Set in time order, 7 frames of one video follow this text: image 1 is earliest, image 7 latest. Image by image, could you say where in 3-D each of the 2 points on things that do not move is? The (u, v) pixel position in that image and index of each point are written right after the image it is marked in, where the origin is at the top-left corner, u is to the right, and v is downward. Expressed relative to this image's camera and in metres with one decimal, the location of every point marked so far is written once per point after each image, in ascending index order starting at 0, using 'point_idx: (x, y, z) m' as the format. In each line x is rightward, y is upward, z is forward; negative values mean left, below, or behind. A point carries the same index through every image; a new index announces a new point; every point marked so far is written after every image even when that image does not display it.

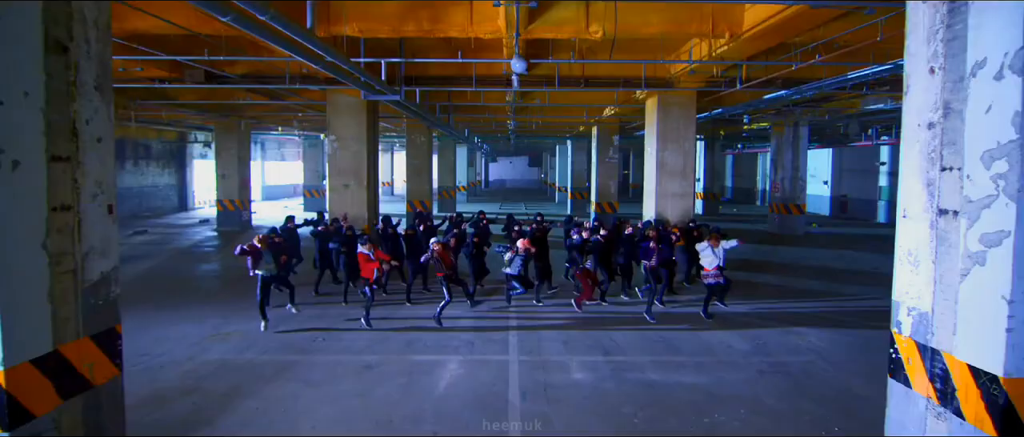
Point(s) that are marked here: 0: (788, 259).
0: (+10.1, -1.5, +17.5) m
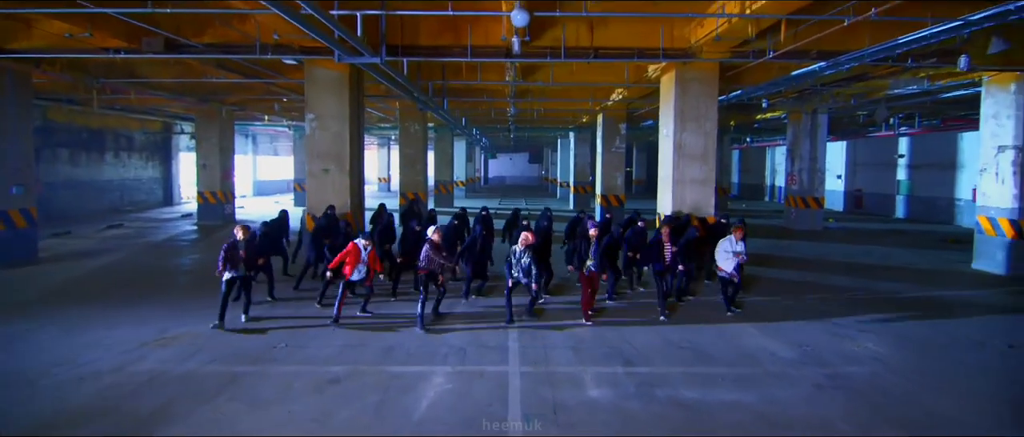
0: (+10.1, -1.2, +16.1) m
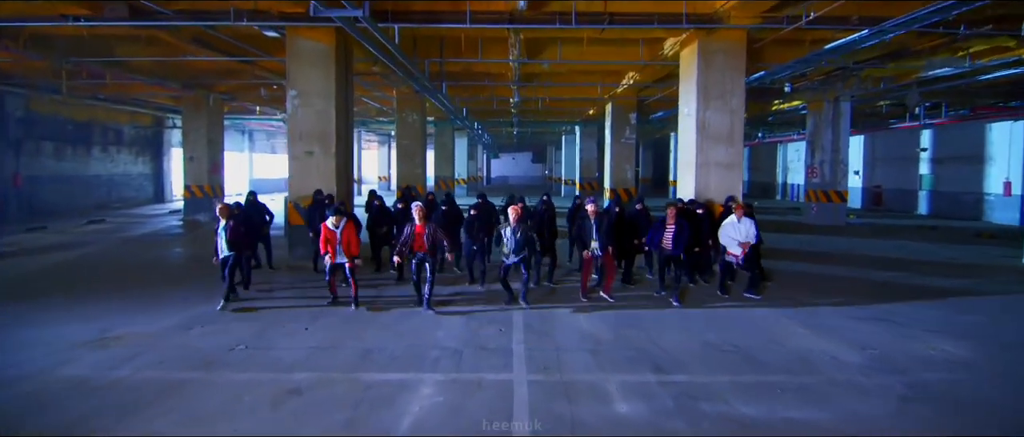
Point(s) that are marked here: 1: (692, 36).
0: (+10.3, -0.9, +14.8) m
1: (+4.0, +4.1, +10.7) m
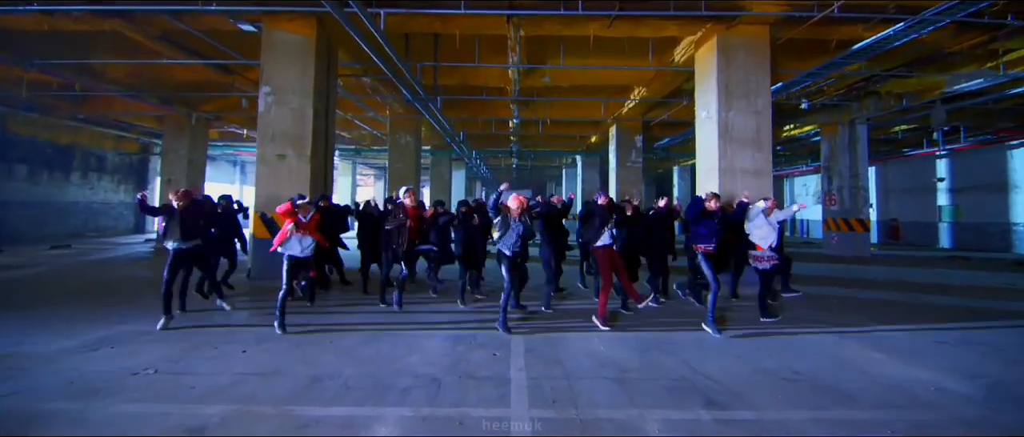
0: (+10.2, -1.6, +13.4) m
1: (+4.0, +3.8, +9.7) m
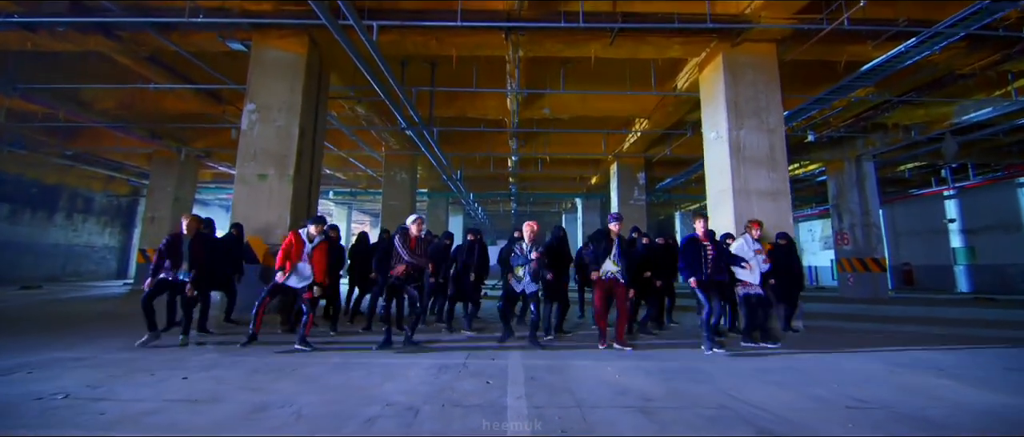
0: (+10.2, -2.5, +12.4) m
1: (+4.0, +3.3, +9.3) m
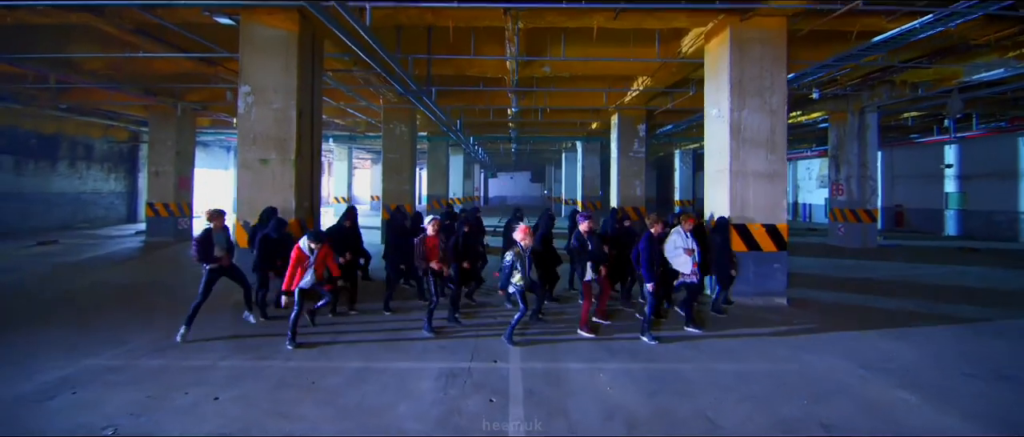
0: (+10.2, -1.5, +12.9) m
1: (+4.0, +3.7, +9.0) m
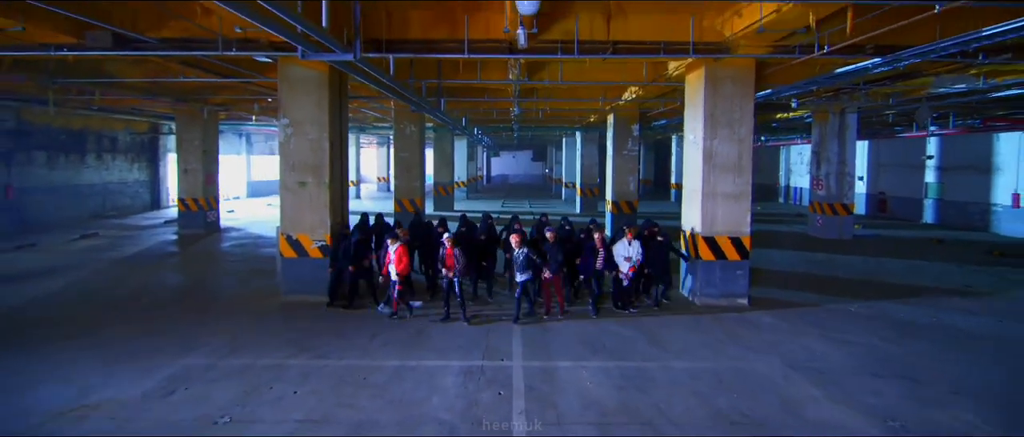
0: (+10.3, -1.6, +14.5) m
1: (+4.0, +3.4, +10.3) m
